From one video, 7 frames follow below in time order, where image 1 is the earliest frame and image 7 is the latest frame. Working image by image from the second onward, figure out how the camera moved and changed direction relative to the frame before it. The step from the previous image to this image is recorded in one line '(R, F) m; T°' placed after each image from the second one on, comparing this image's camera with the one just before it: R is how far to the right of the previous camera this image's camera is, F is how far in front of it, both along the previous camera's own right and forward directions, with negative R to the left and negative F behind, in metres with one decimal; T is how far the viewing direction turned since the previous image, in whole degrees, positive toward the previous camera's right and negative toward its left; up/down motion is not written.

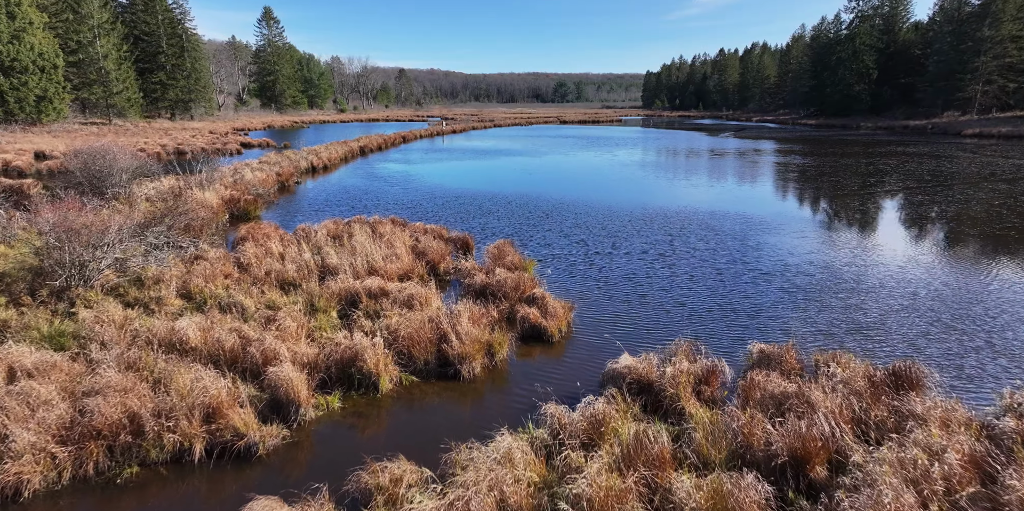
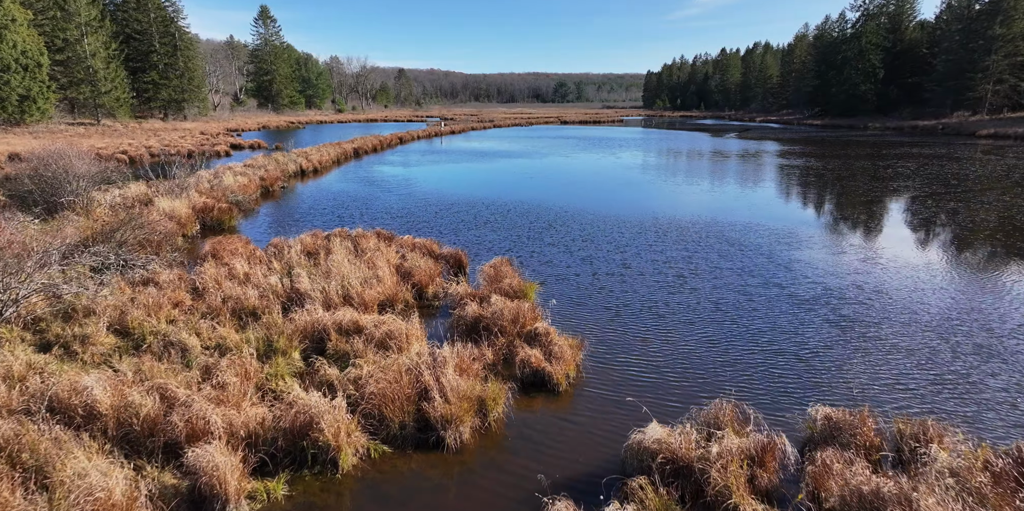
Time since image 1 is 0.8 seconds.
(0.0, +1.4) m; 0°
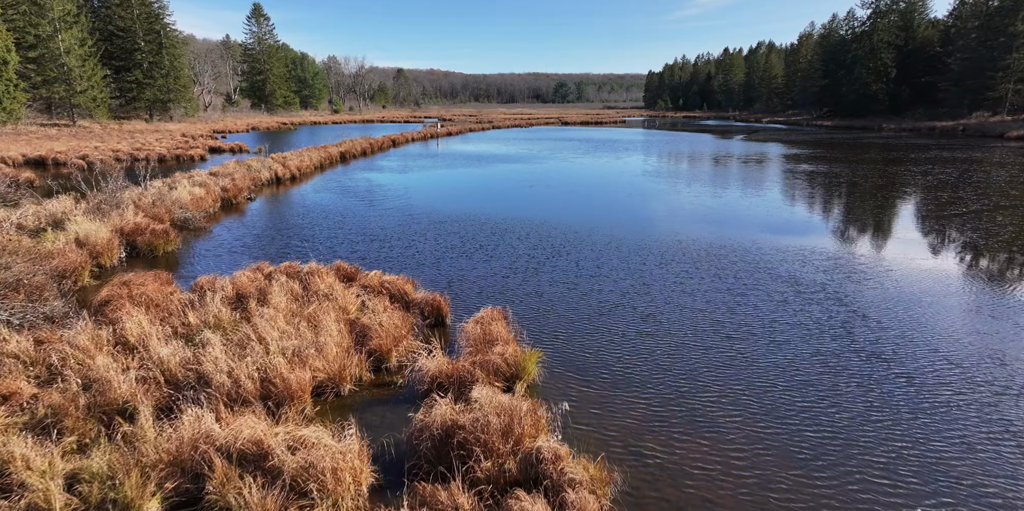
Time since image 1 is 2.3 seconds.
(+0.1, +2.6) m; 0°
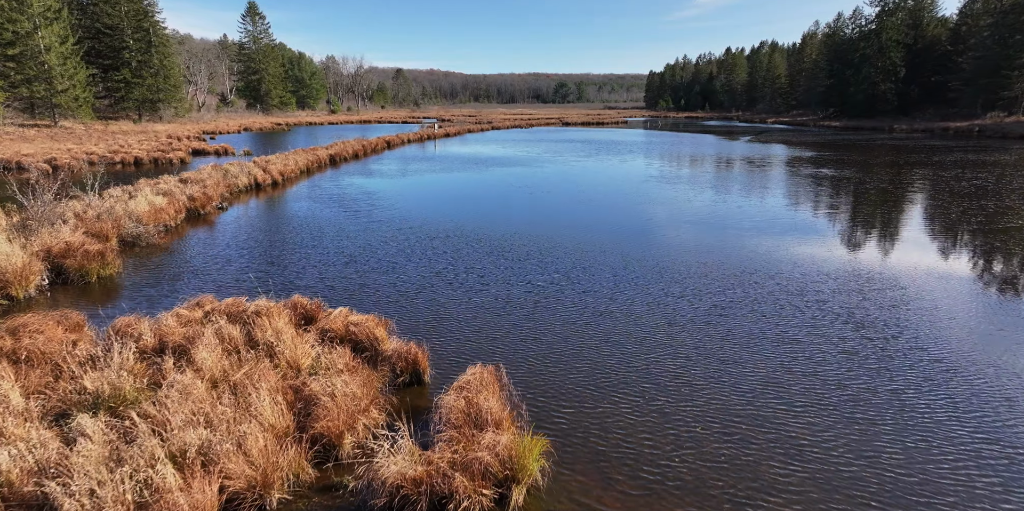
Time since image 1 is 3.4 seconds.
(0.0, +1.8) m; 0°
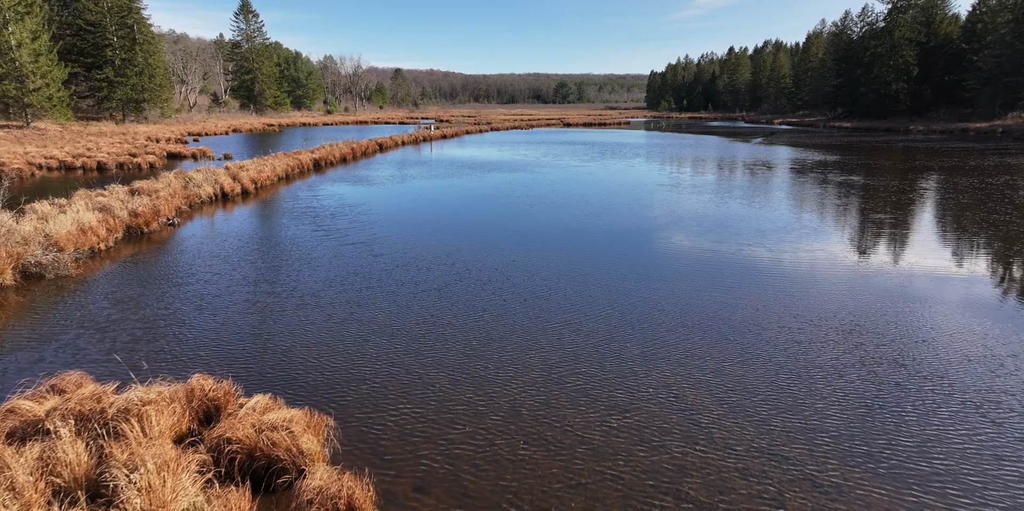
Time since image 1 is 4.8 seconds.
(+0.1, +2.4) m; 0°
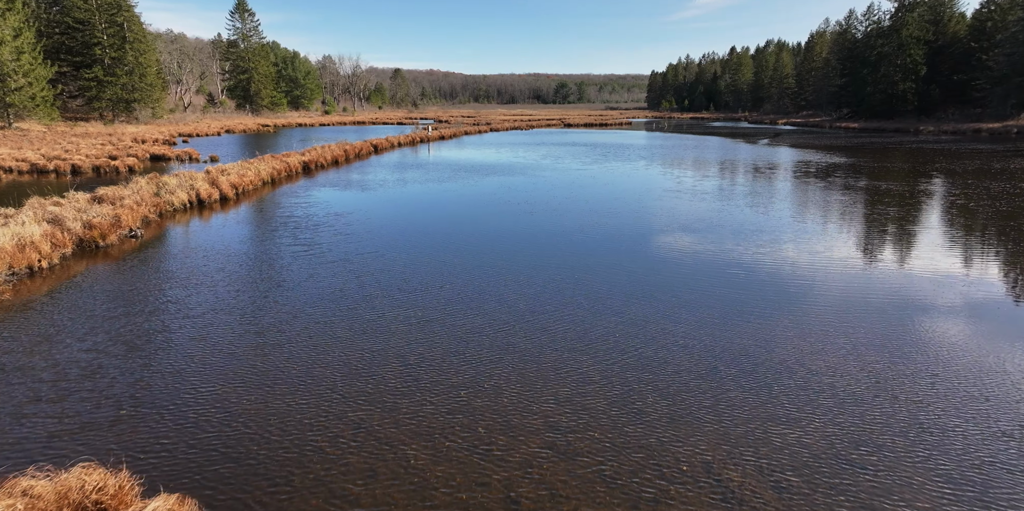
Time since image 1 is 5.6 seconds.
(0.0, +1.5) m; 0°
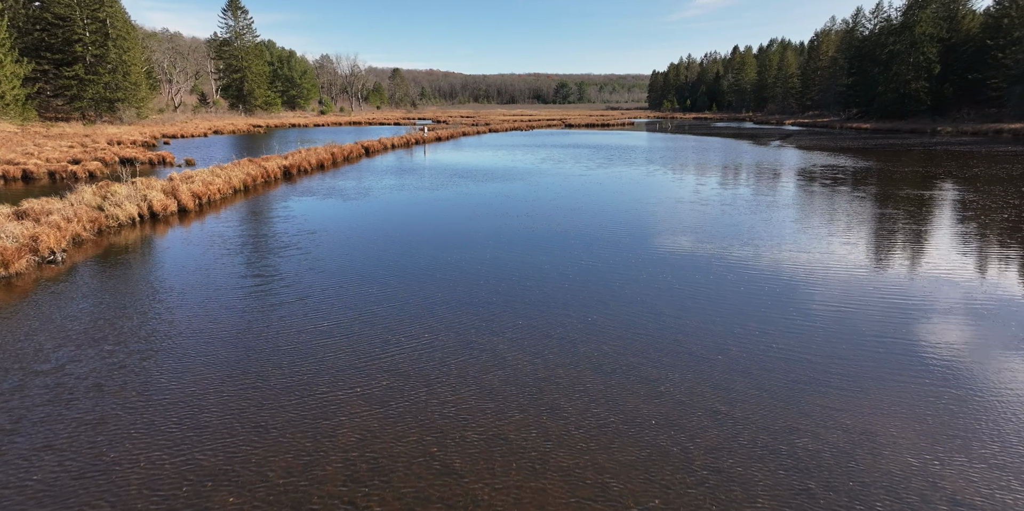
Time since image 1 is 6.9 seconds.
(0.0, +2.4) m; 0°
